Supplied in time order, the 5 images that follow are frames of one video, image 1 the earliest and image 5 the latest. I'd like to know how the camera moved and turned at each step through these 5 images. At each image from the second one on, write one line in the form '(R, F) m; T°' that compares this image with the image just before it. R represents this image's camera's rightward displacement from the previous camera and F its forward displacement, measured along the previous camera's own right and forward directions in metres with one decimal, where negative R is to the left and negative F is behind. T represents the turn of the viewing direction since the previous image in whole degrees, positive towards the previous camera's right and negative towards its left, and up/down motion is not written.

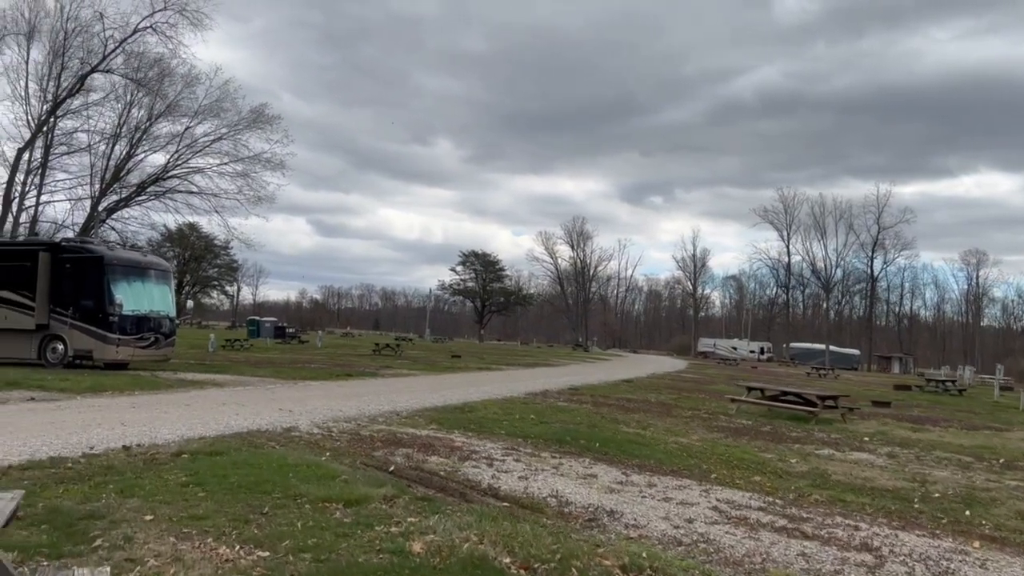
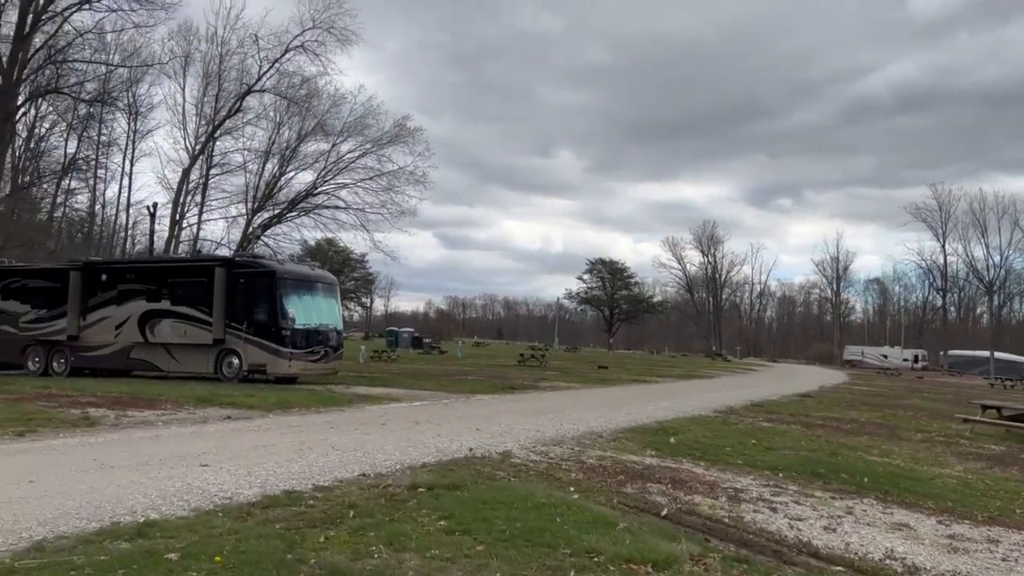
(-1.4, +1.1) m; -8°
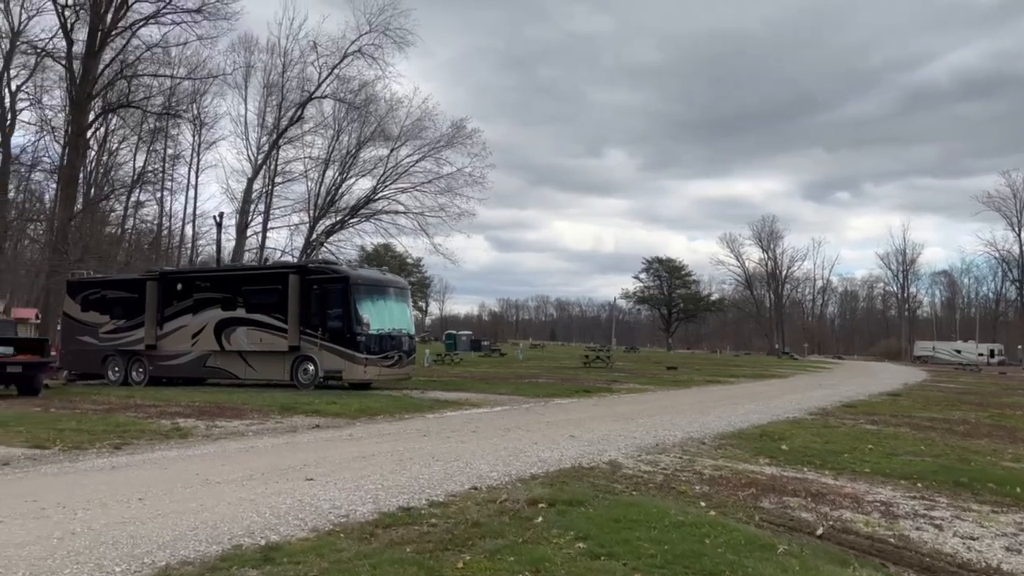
(-0.6, +0.5) m; -4°
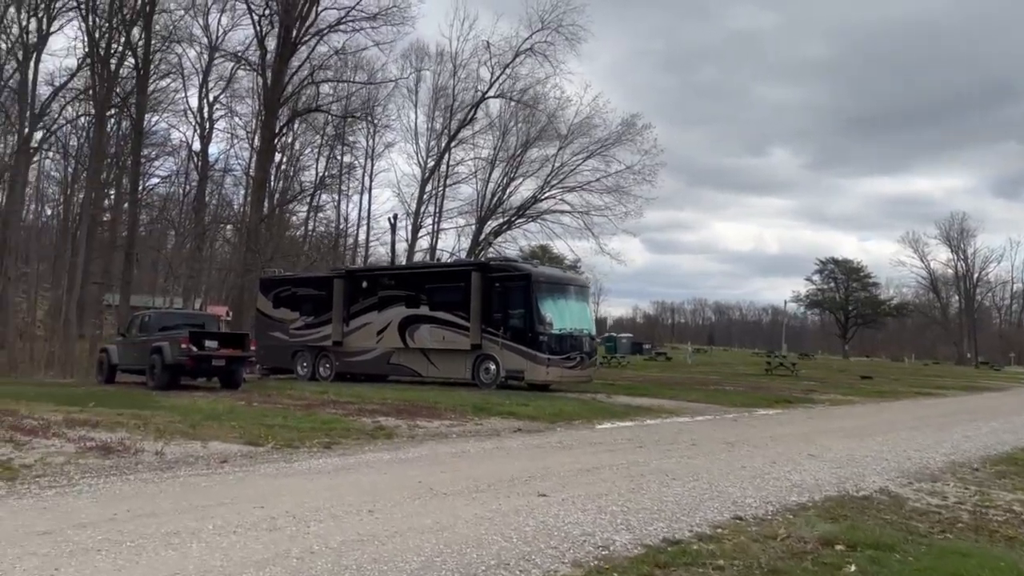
(-0.9, +1.0) m; -11°
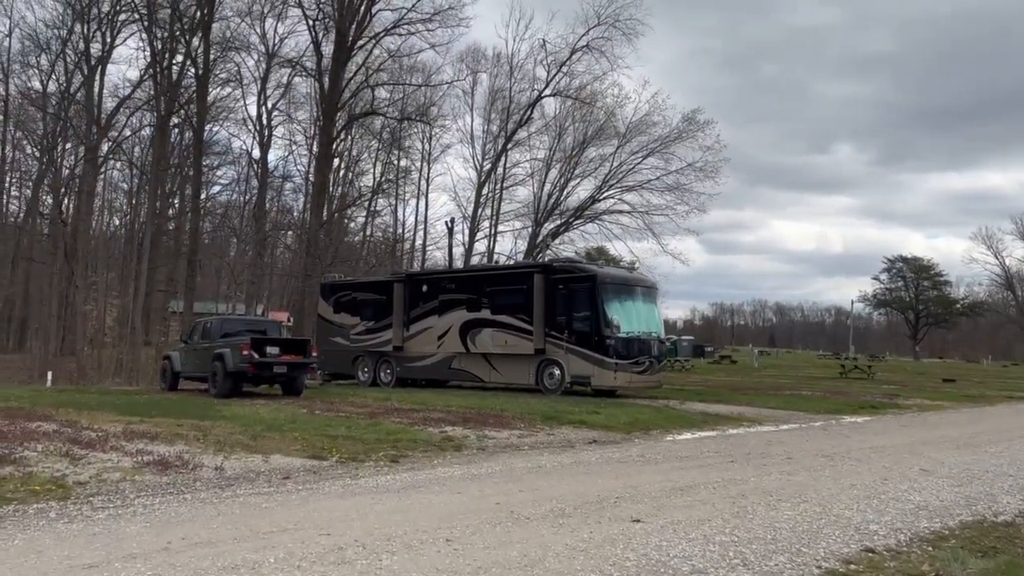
(-0.3, +0.7) m; -4°
